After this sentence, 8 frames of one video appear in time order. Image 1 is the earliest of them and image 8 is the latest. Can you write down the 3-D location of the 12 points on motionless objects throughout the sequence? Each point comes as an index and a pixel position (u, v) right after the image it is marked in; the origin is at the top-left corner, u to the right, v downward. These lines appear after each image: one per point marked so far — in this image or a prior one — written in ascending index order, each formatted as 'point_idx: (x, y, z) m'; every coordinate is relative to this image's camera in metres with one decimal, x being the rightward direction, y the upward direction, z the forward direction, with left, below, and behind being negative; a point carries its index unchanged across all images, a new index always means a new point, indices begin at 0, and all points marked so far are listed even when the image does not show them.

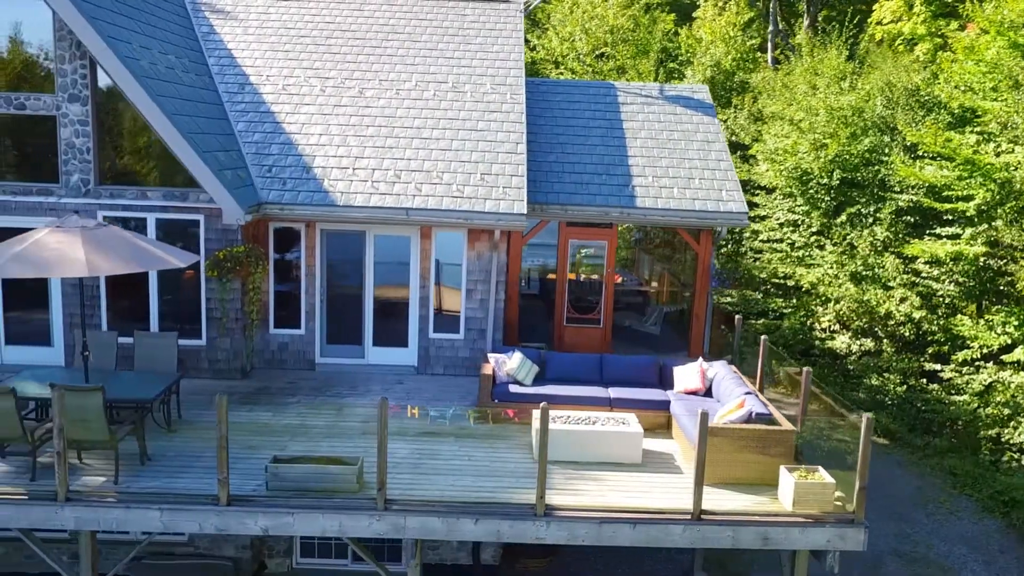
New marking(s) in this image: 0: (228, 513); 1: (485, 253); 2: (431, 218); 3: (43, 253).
0: (-2.5, -2.0, +7.8) m
1: (-0.4, +0.5, +11.6) m
2: (-1.0, +0.9, +11.0) m
3: (-4.3, +0.3, +8.0) m
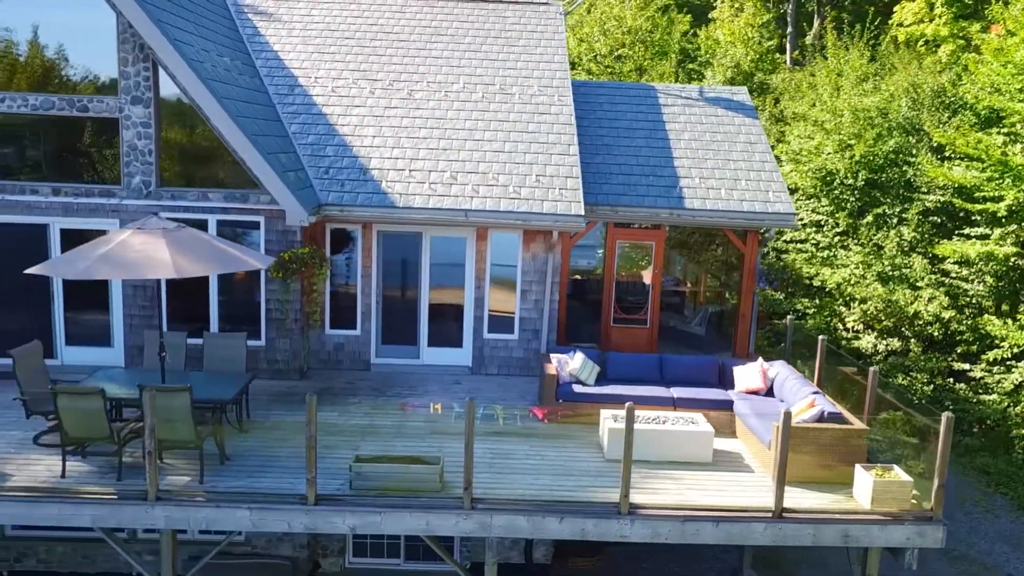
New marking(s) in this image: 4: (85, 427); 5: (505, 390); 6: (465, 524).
0: (-1.7, -2.1, +7.9) m
1: (+0.4, +0.5, +11.7) m
2: (-0.3, +0.9, +11.1) m
3: (-3.6, +0.3, +8.0) m
4: (-4.0, -1.3, +7.9) m
5: (-0.1, -1.3, +11.3) m
6: (-0.4, -2.2, +8.0) m
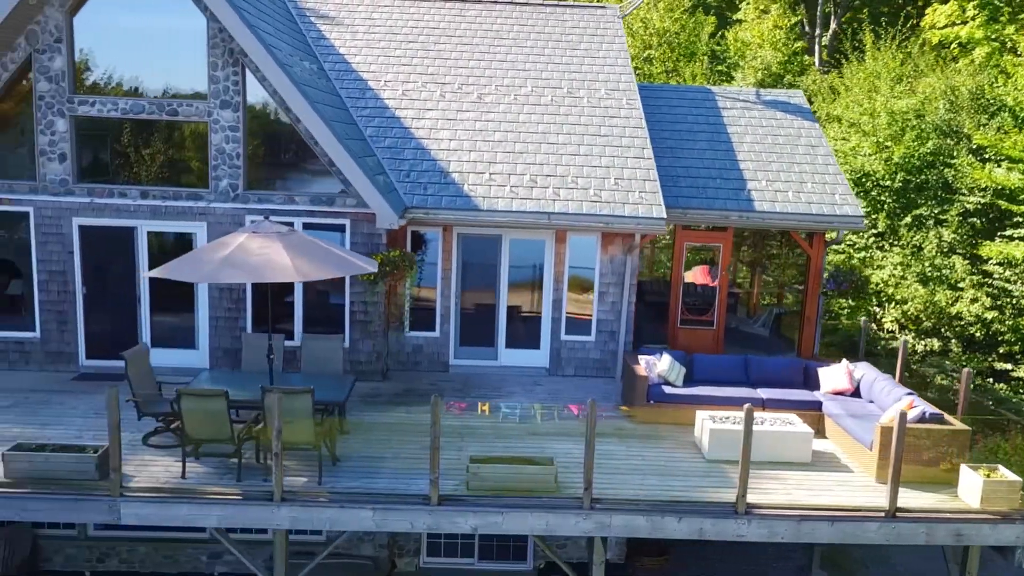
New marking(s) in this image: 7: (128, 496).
0: (-0.6, -2.1, +8.0) m
1: (+1.4, +0.4, +11.8) m
2: (+0.8, +0.9, +11.2) m
3: (-2.5, +0.3, +8.1) m
4: (-2.9, -1.3, +8.0) m
5: (+1.0, -1.4, +11.4) m
6: (+0.7, -2.2, +8.1) m
7: (-3.4, -1.9, +7.8) m
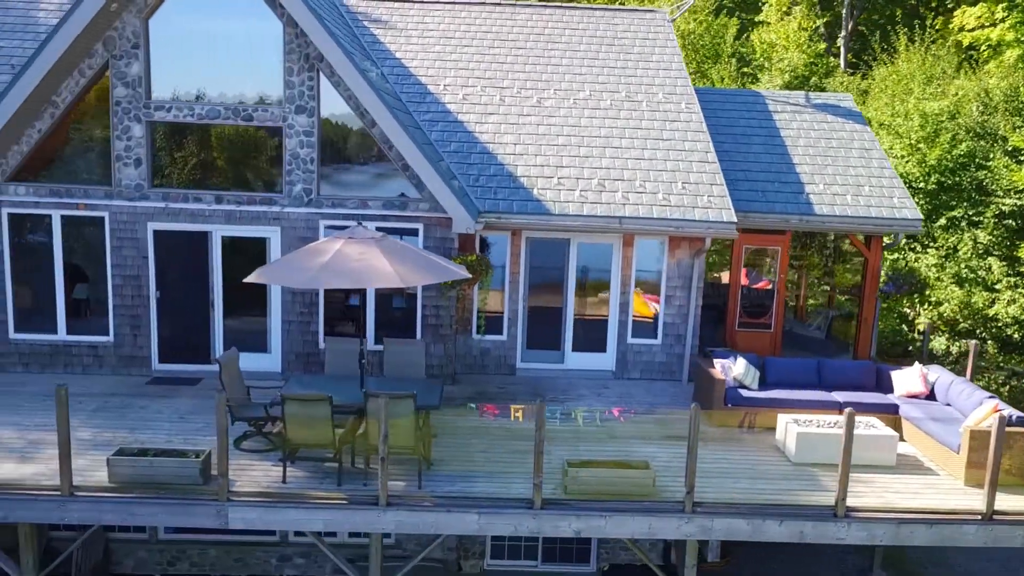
0: (+0.3, -2.1, +8.0) m
1: (+2.4, +0.4, +11.9) m
2: (+1.7, +0.8, +11.2) m
3: (-1.5, +0.2, +8.2) m
4: (-2.0, -1.4, +8.1) m
5: (+1.9, -1.4, +11.5) m
6: (+1.6, -2.3, +8.1) m
7: (-2.5, -1.9, +7.9) m
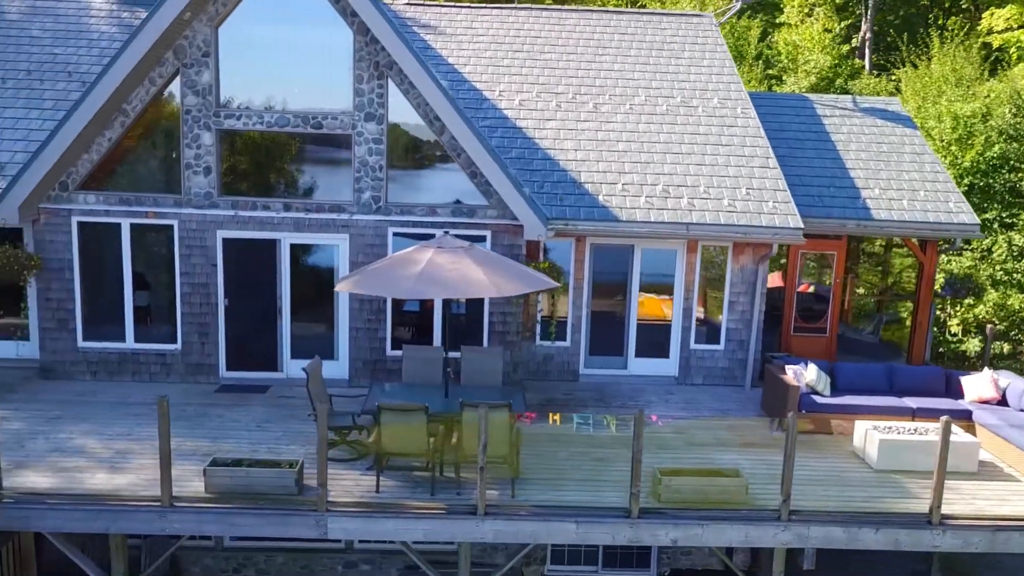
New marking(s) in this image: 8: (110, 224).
0: (+1.2, -2.2, +8.1) m
1: (+3.3, +0.3, +11.9) m
2: (+2.6, +0.7, +11.3) m
3: (-0.7, +0.1, +8.2) m
4: (-1.1, -1.5, +8.1) m
5: (+2.8, -1.5, +11.5) m
6: (+2.5, -2.3, +8.1) m
7: (-1.6, -2.0, +7.9) m
8: (-5.1, +0.8, +11.0) m
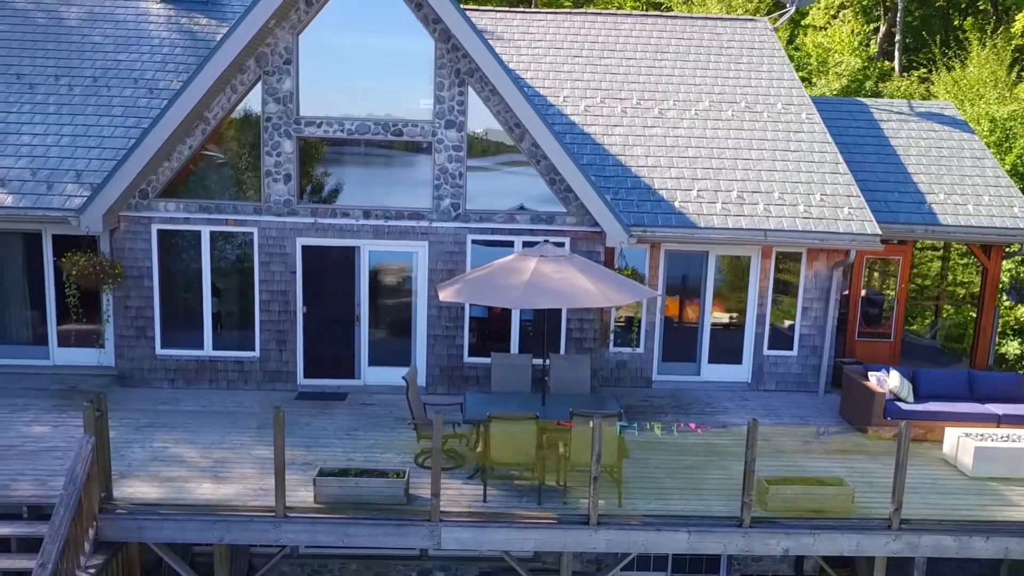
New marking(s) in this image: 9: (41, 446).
0: (+2.2, -2.3, +8.1) m
1: (+4.3, +0.2, +11.9) m
2: (+3.6, +0.6, +11.3) m
3: (+0.4, +0.1, +8.2) m
4: (-0.1, -1.5, +8.1) m
5: (+3.8, -1.6, +11.5) m
6: (+3.5, -2.4, +8.1) m
7: (-0.6, -2.1, +7.9) m
8: (-4.1, +0.7, +11.0) m
9: (-5.0, -1.7, +9.2) m
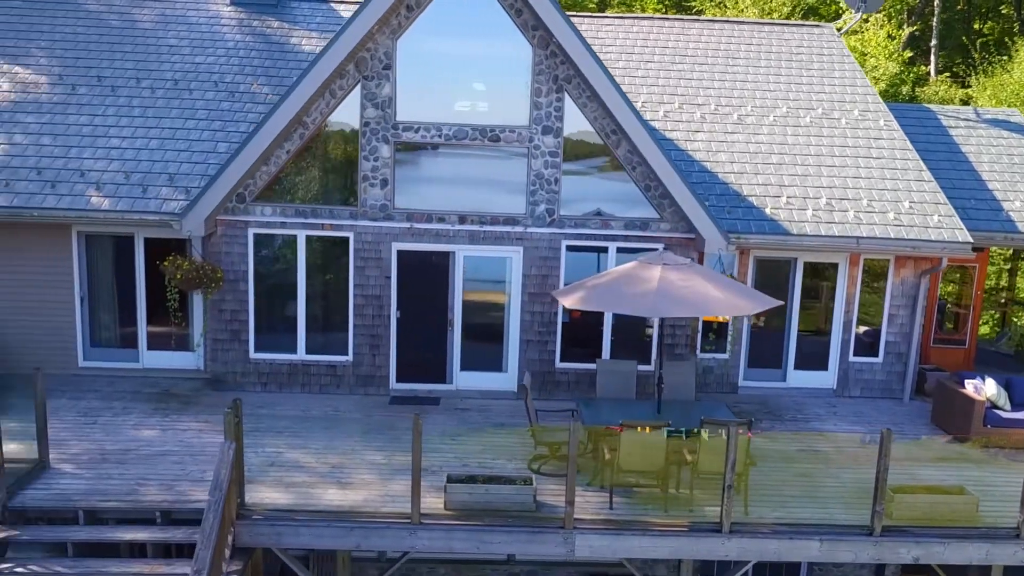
0: (+3.4, -2.4, +8.1) m
1: (+5.5, +0.1, +11.9) m
2: (+4.8, +0.5, +11.3) m
3: (+1.6, 0.0, +8.2) m
4: (+1.2, -1.6, +8.1) m
5: (+5.0, -1.7, +11.6) m
6: (+4.8, -2.5, +8.2) m
7: (+0.6, -2.2, +7.9) m
8: (-2.9, +0.7, +11.1) m
9: (-3.8, -1.7, +9.2) m
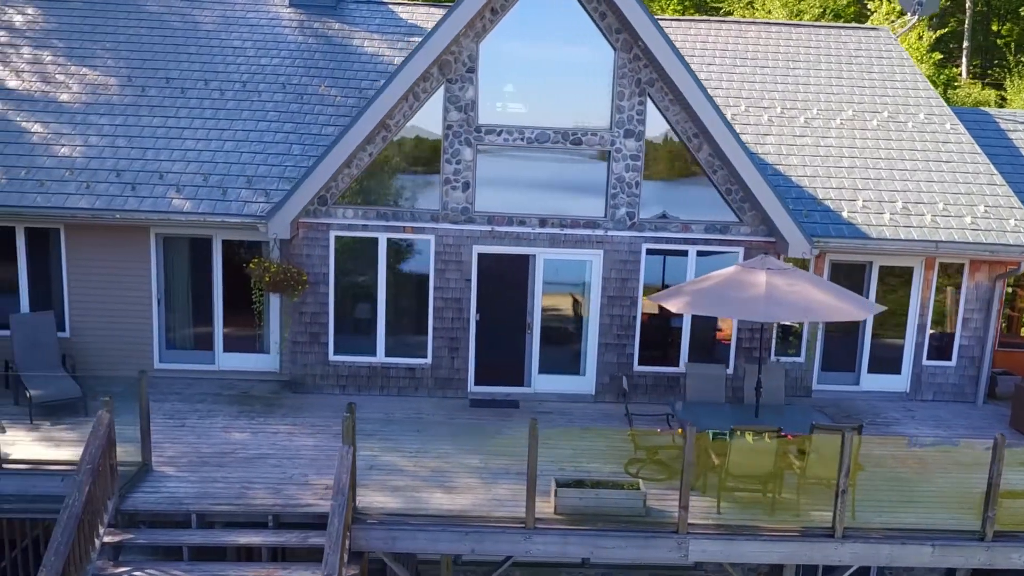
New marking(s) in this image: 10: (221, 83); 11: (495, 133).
0: (+4.4, -2.4, +8.1) m
1: (+6.5, +0.1, +11.9) m
2: (+5.9, +0.5, +11.3) m
3: (+2.6, -0.1, +8.2) m
4: (+2.2, -1.7, +8.1) m
5: (+6.1, -1.7, +11.6) m
6: (+5.8, -2.6, +8.2) m
7: (+1.6, -2.2, +7.9) m
8: (-1.9, +0.6, +11.1) m
9: (-2.8, -1.8, +9.2) m
10: (-4.4, +3.1, +13.2) m
11: (-0.2, +1.9, +10.8) m
